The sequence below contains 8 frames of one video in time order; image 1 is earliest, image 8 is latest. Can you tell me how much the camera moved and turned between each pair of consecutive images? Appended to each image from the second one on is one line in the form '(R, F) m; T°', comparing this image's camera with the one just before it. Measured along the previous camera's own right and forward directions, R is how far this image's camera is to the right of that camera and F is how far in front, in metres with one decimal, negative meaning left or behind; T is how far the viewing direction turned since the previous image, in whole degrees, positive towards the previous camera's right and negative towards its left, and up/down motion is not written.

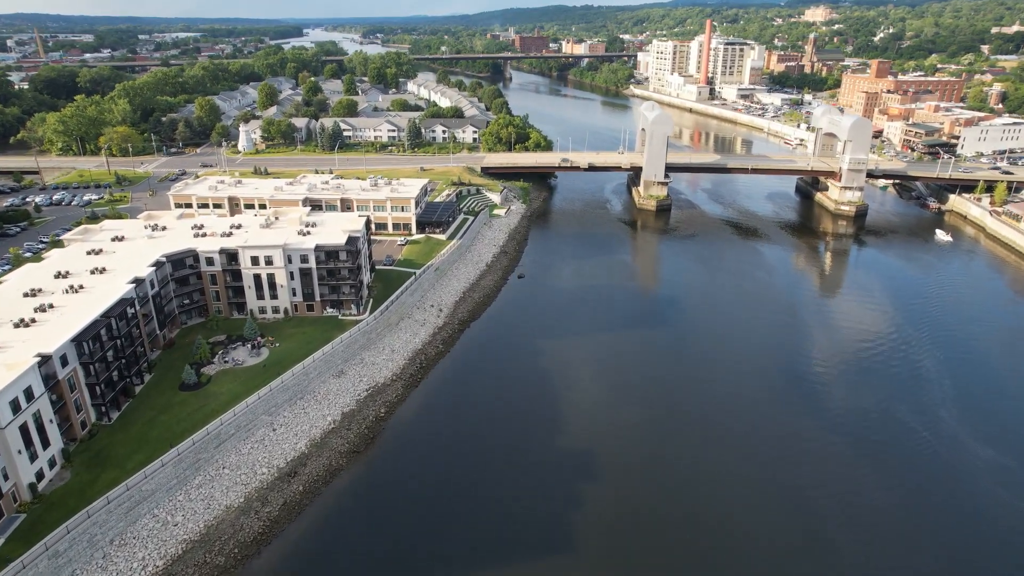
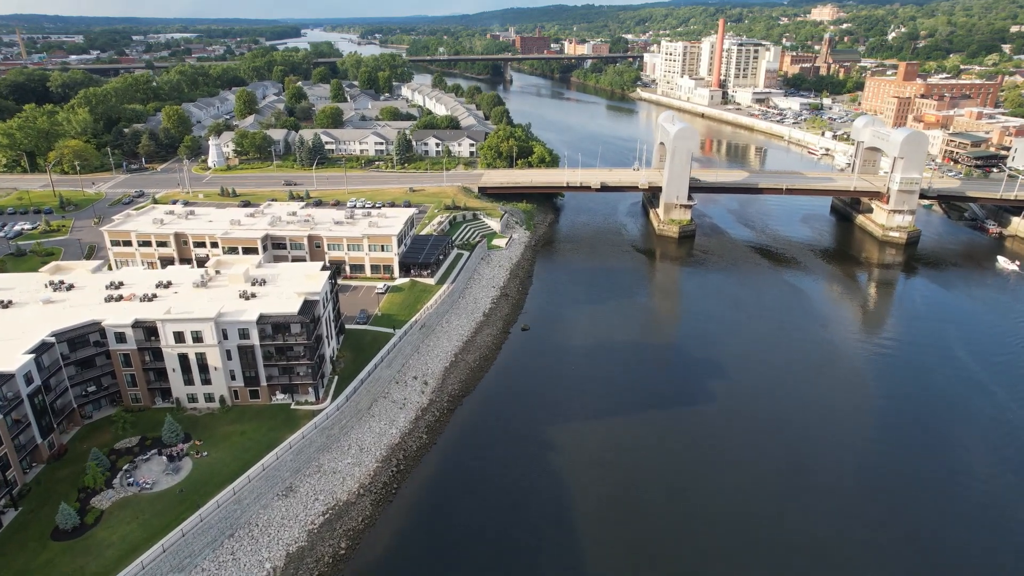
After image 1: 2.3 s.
(-0.1, +7.8) m; 0°
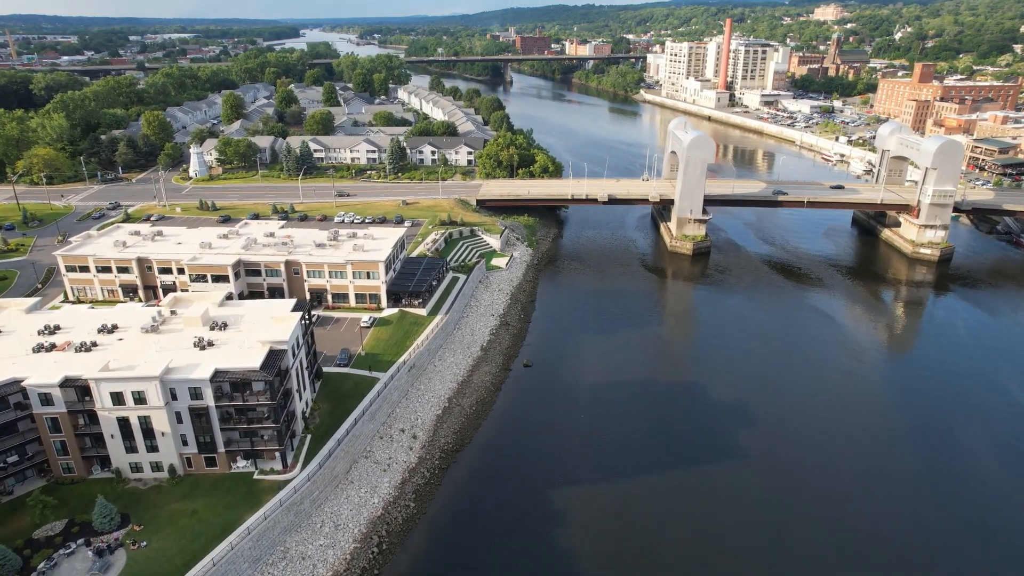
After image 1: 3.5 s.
(-0.1, +4.0) m; 0°
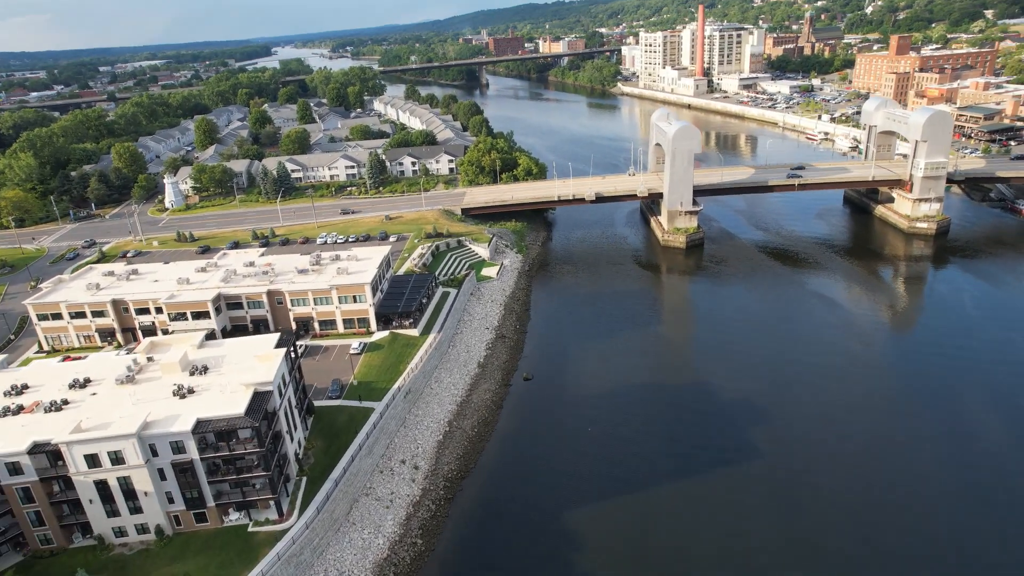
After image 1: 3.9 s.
(0.0, +1.3) m; +1°
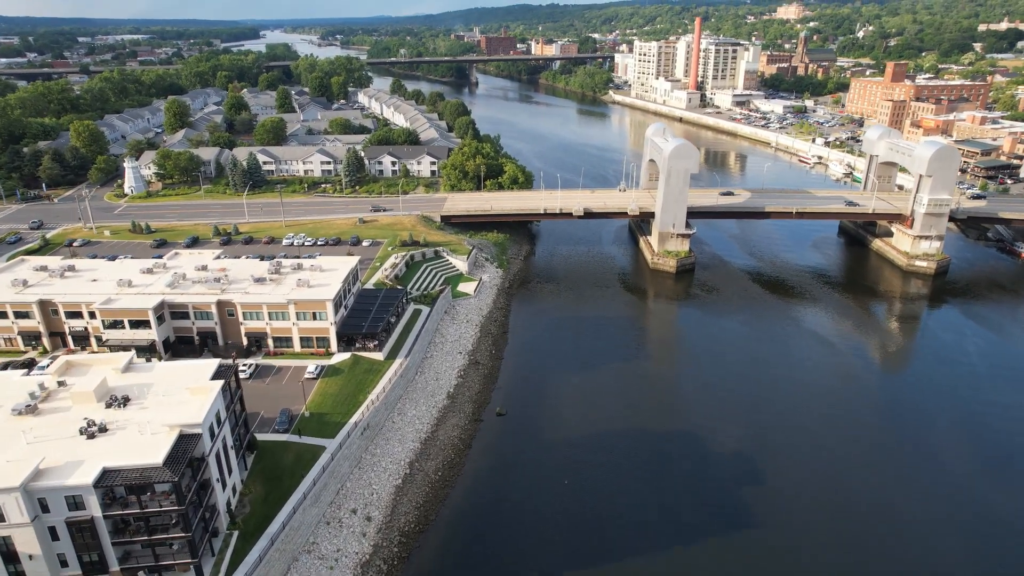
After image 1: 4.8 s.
(-0.1, +3.0) m; +2°
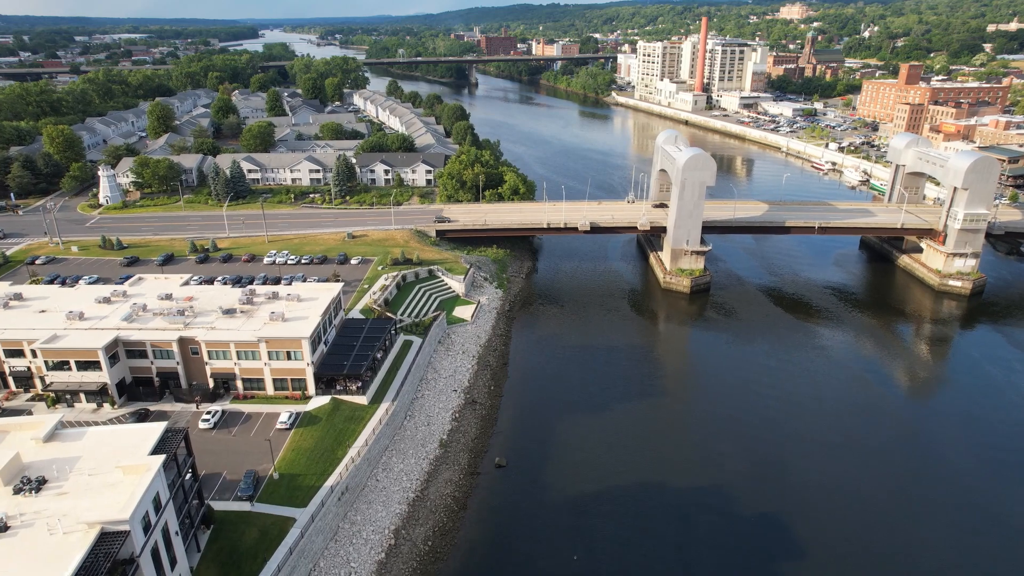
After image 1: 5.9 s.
(-0.1, +3.5) m; 0°
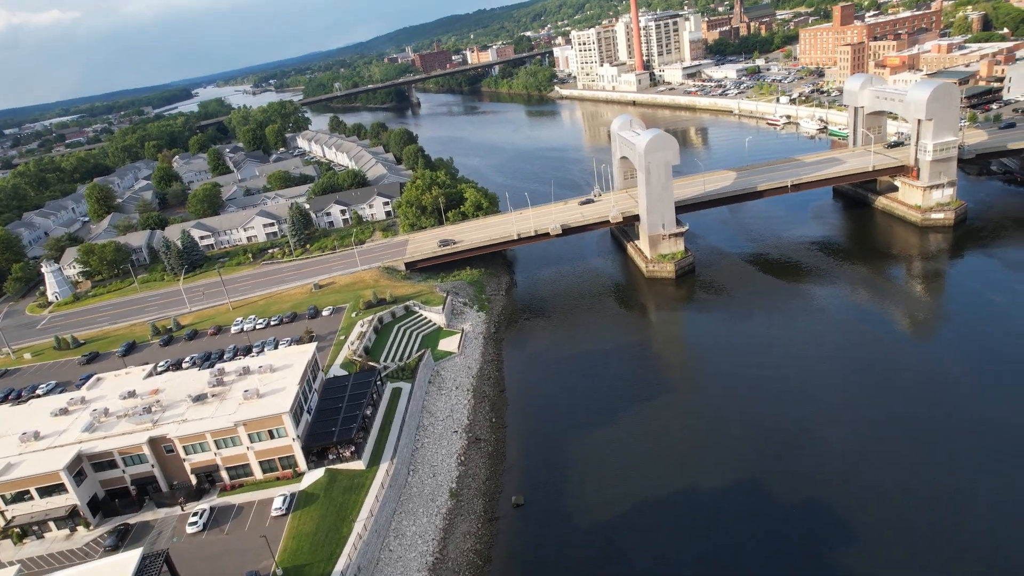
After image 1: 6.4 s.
(+0.1, +1.8) m; +2°
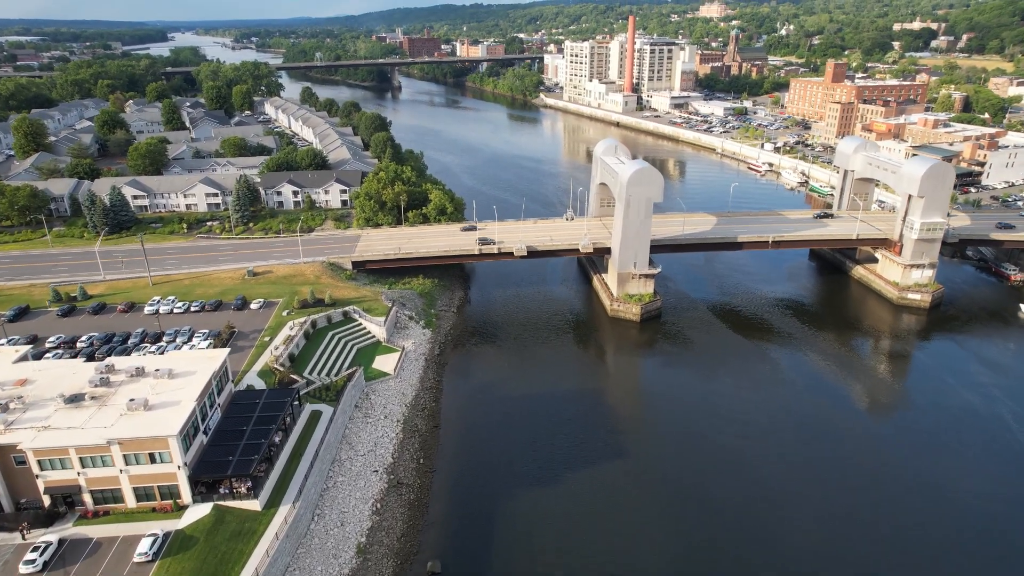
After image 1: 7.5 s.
(0.0, +3.3) m; +4°
